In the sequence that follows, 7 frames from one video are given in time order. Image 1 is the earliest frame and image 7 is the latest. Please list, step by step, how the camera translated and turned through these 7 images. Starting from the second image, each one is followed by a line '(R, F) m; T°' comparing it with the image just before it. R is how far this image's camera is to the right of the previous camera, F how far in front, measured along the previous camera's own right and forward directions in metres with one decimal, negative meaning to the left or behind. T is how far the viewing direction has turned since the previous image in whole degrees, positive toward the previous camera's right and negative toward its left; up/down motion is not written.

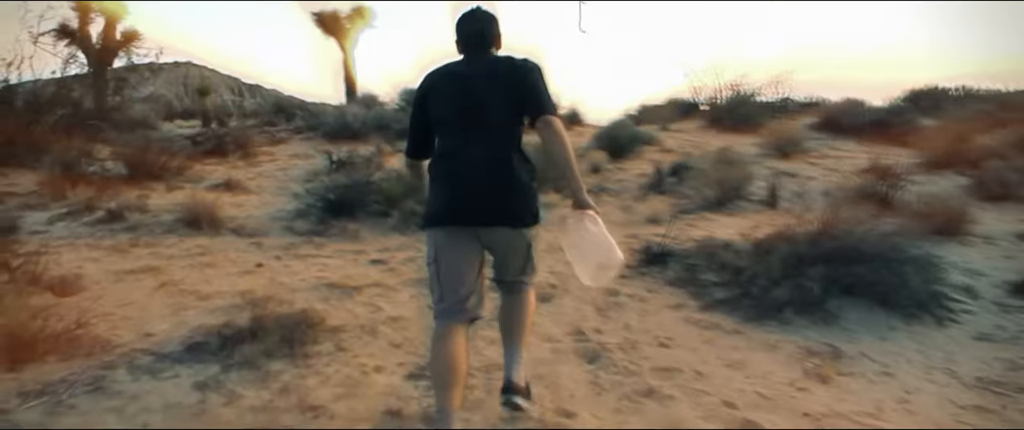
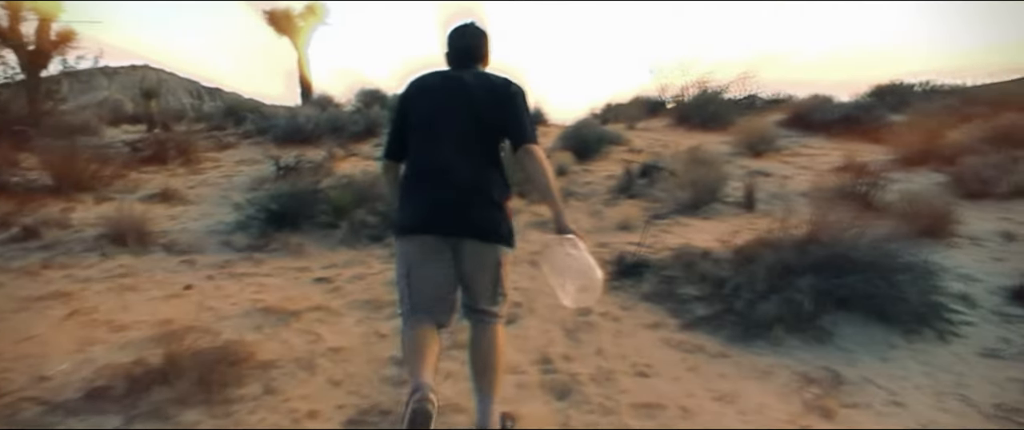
(+0.1, +0.9) m; +2°
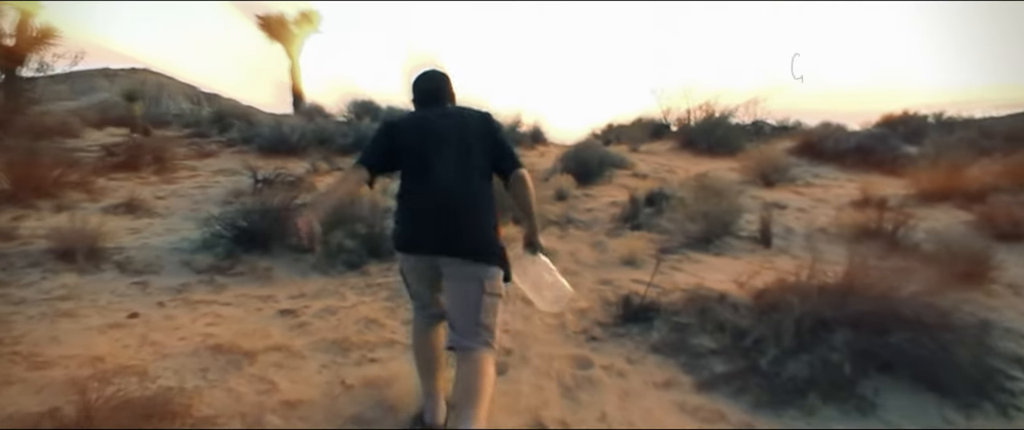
(0.0, +1.0) m; 0°
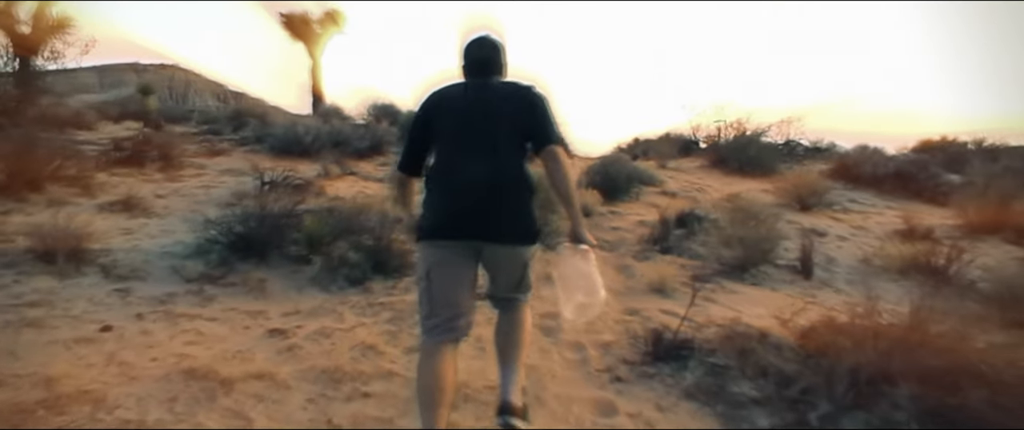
(0.0, +0.8) m; -1°
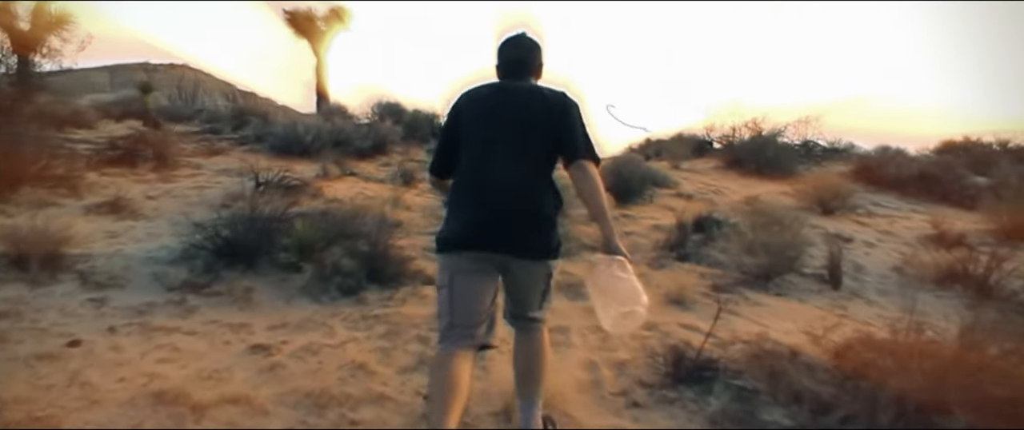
(0.0, +0.6) m; -1°
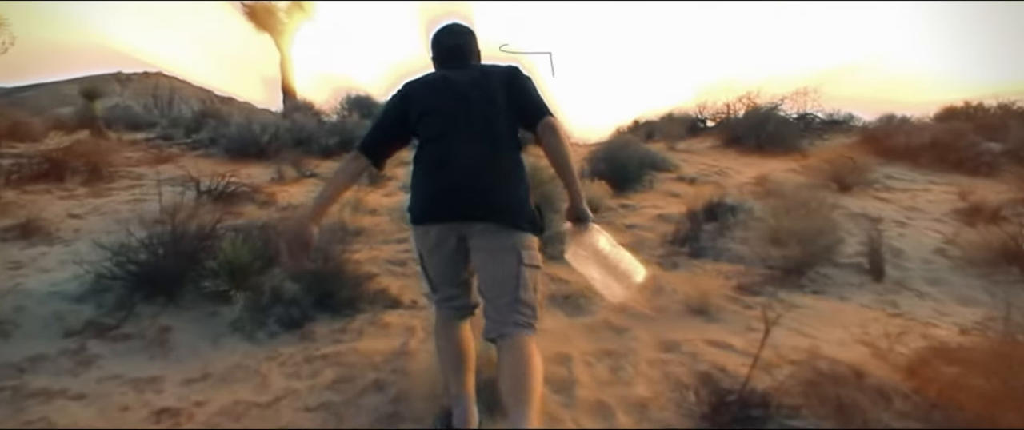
(+0.1, +1.5) m; +1°
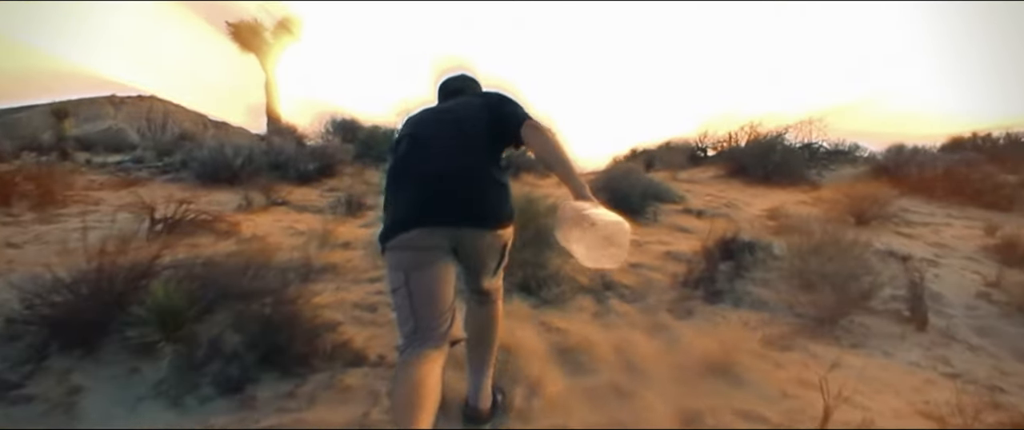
(0.0, +1.0) m; 0°
